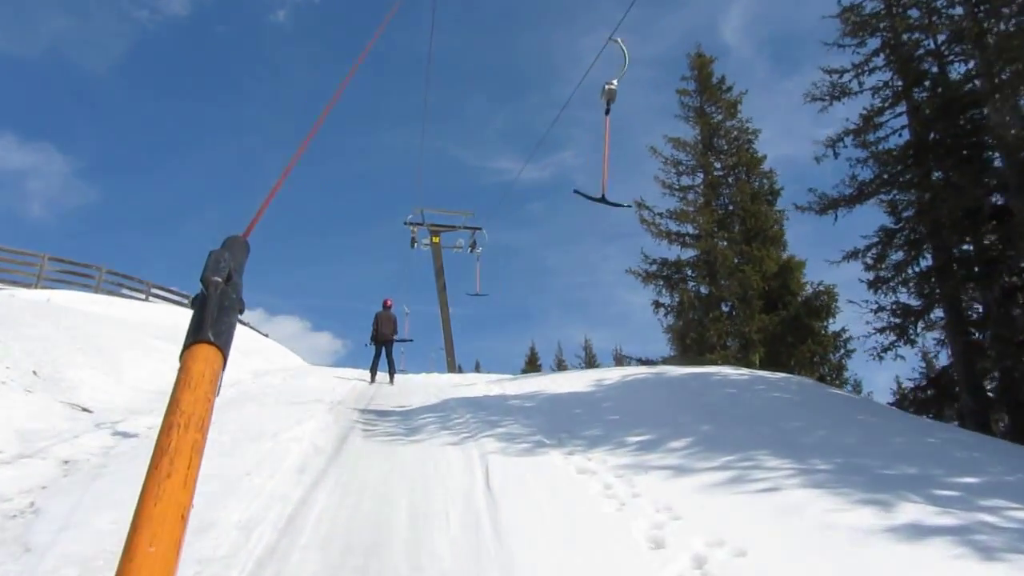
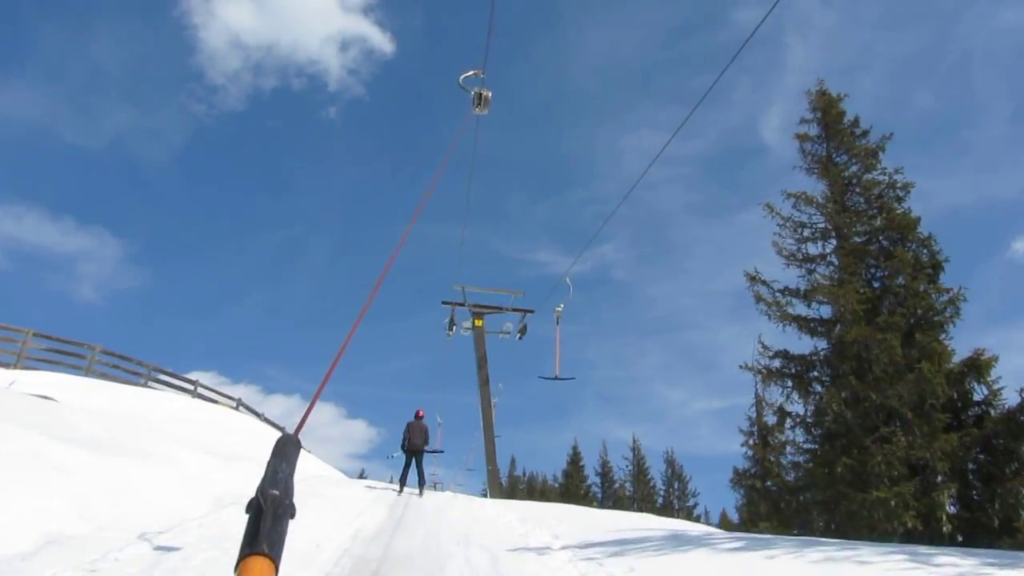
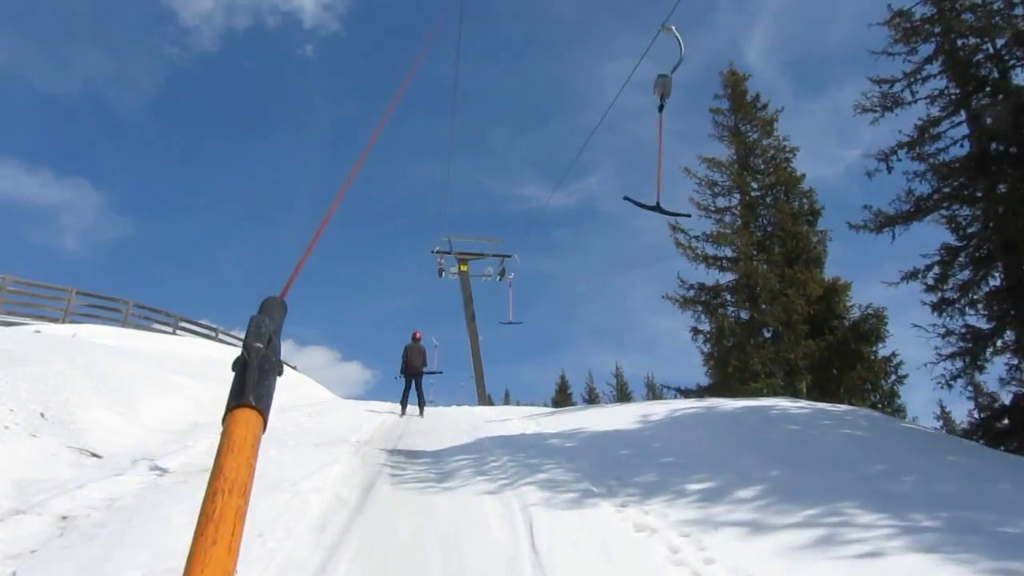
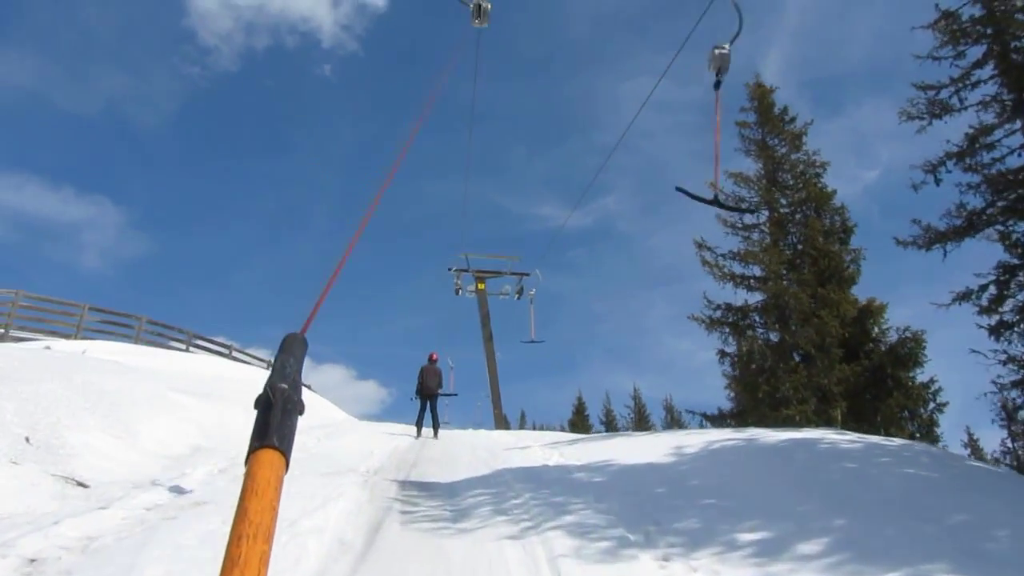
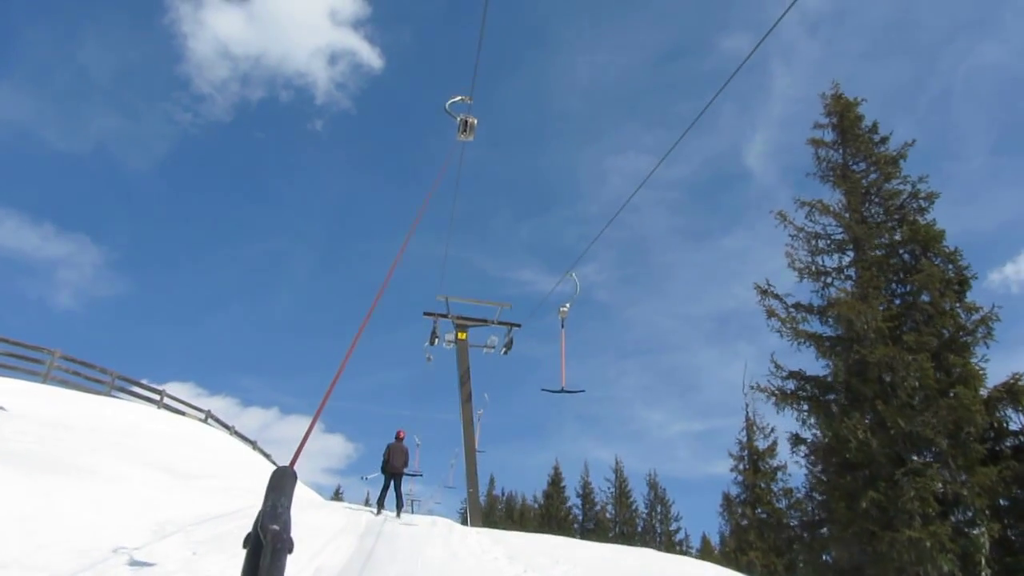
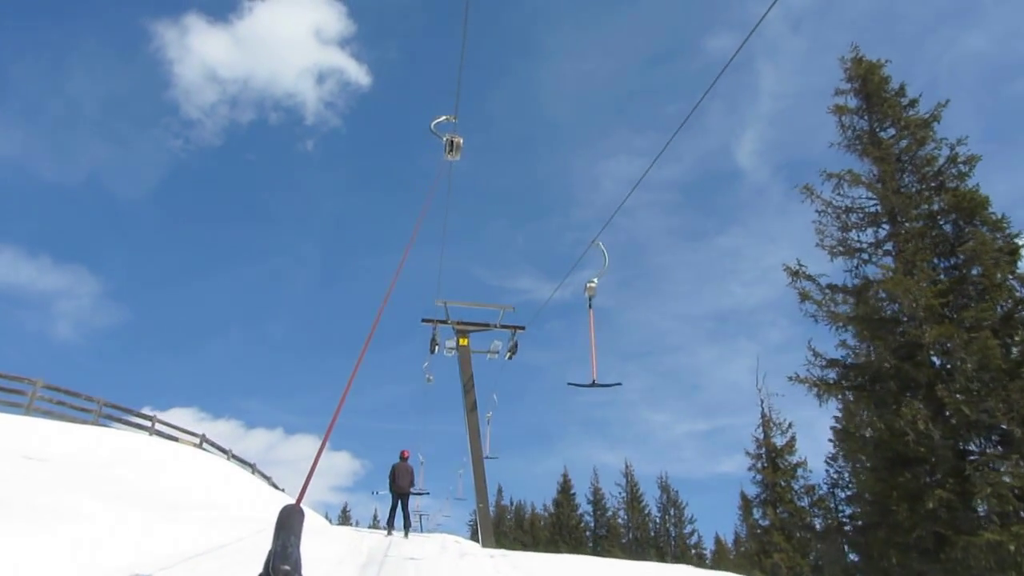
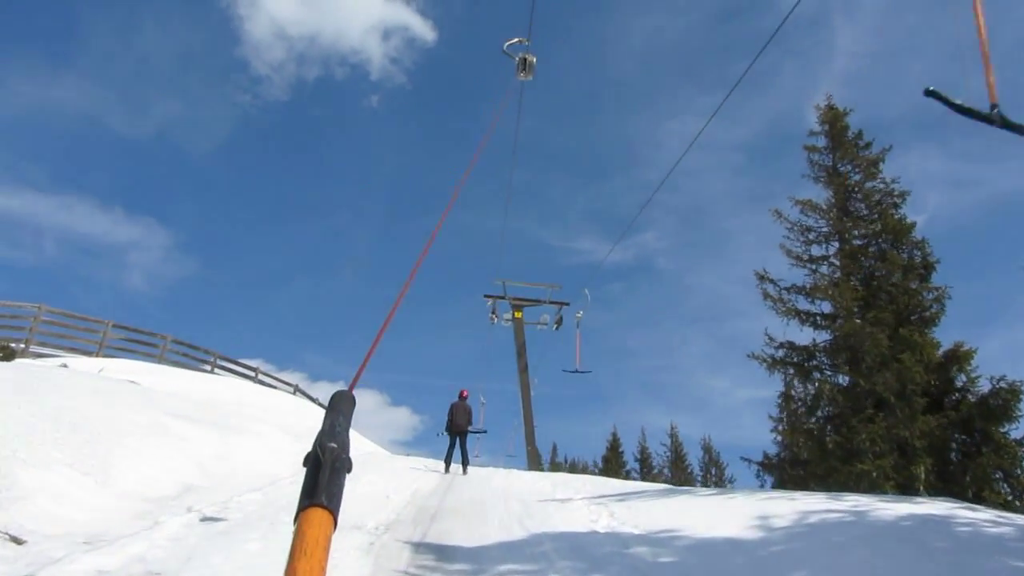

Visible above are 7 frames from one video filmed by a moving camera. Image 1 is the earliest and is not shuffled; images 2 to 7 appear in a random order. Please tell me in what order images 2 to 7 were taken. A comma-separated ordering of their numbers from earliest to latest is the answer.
3, 4, 7, 2, 5, 6
